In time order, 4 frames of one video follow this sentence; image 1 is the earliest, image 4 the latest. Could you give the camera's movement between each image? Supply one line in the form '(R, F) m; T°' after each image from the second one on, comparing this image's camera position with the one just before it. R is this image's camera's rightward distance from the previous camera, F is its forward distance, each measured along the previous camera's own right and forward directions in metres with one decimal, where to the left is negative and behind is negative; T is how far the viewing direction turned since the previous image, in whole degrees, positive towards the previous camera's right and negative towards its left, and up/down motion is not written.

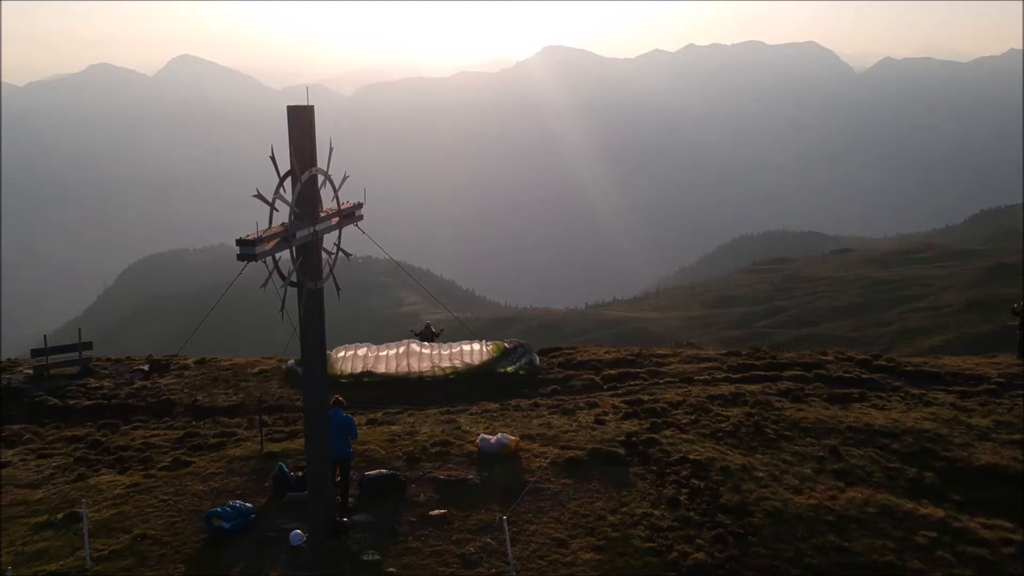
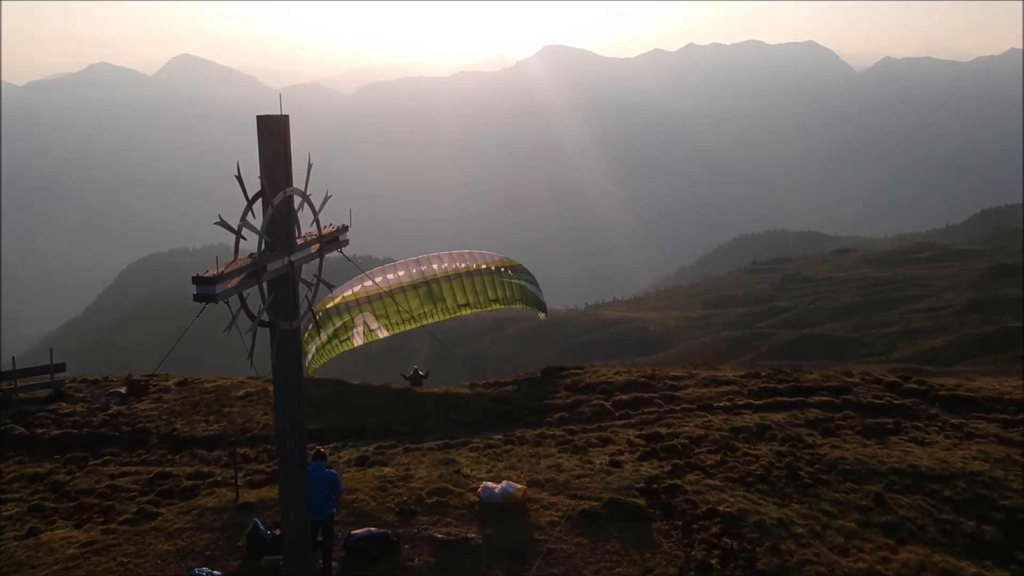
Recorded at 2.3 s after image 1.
(-0.2, +2.1) m; 0°
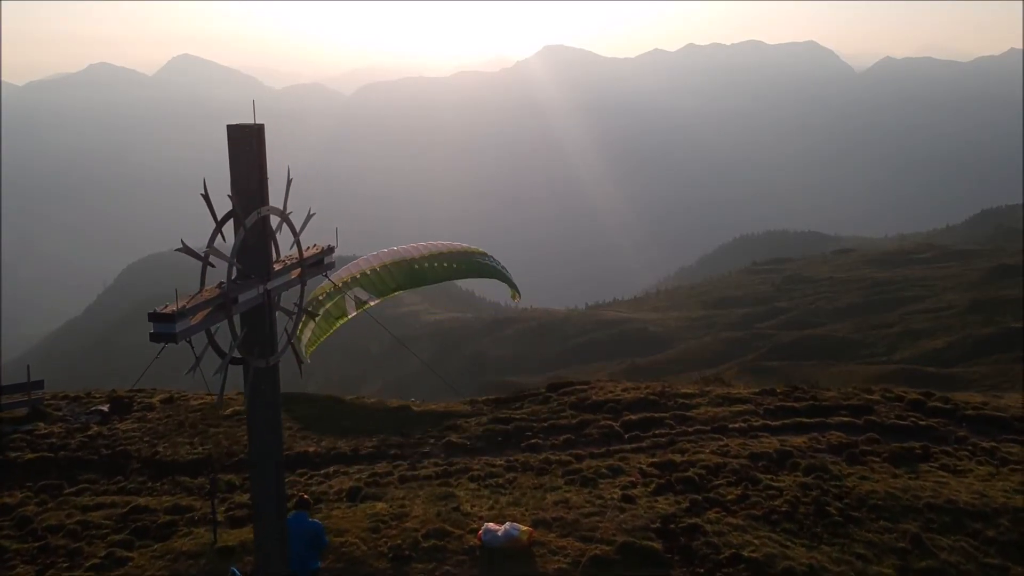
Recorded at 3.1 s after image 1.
(-0.1, +1.5) m; 0°
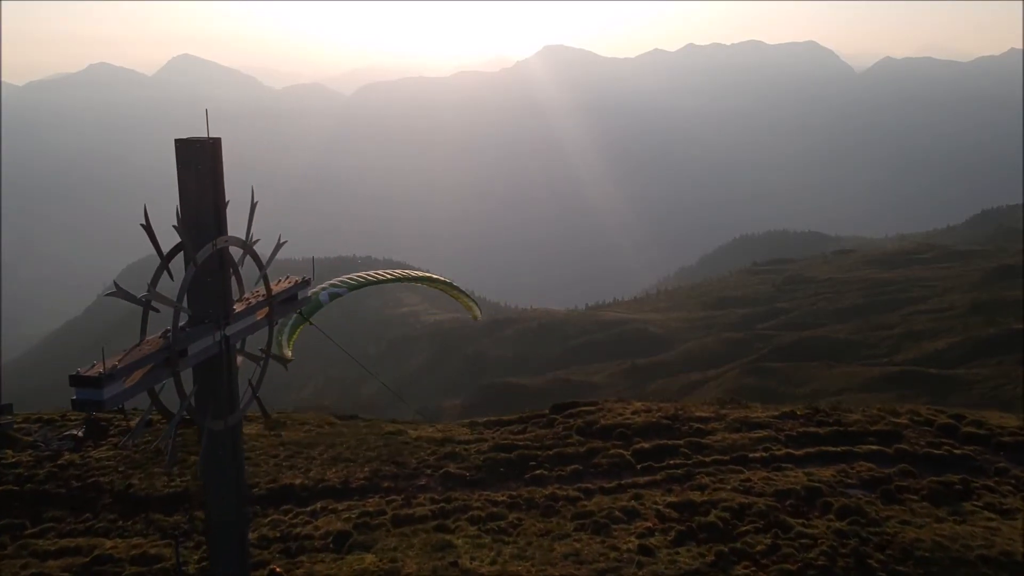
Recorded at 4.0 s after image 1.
(-0.1, +1.8) m; 0°
